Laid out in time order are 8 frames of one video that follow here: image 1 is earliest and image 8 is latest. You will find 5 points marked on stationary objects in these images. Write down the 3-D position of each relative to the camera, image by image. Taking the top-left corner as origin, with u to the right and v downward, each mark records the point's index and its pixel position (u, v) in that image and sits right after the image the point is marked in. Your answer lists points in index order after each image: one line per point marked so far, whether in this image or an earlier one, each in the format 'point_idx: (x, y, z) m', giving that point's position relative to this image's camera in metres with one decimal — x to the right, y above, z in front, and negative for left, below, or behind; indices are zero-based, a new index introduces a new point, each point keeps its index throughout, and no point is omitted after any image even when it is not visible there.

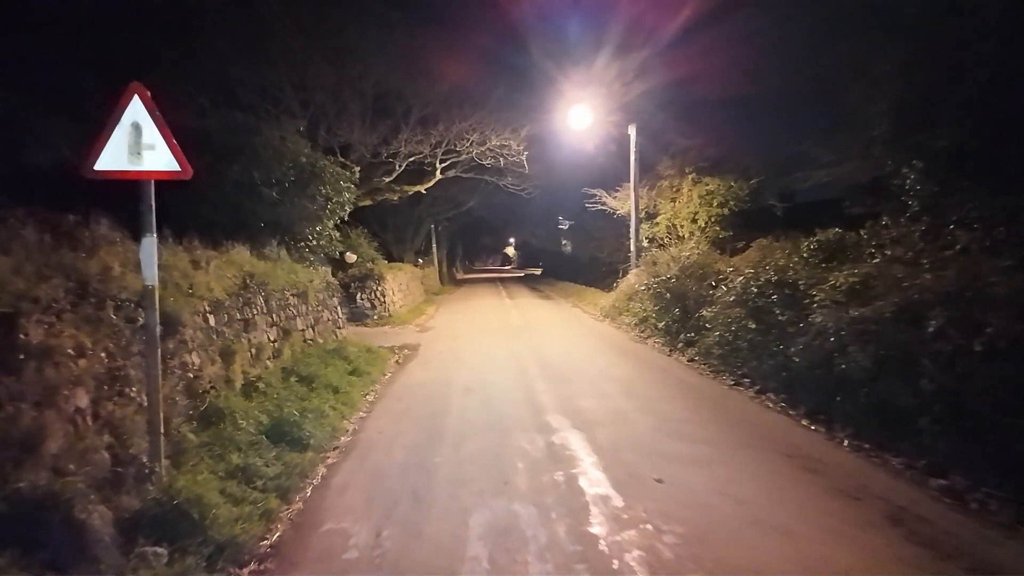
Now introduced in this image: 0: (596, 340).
0: (+2.5, -1.5, +17.1) m
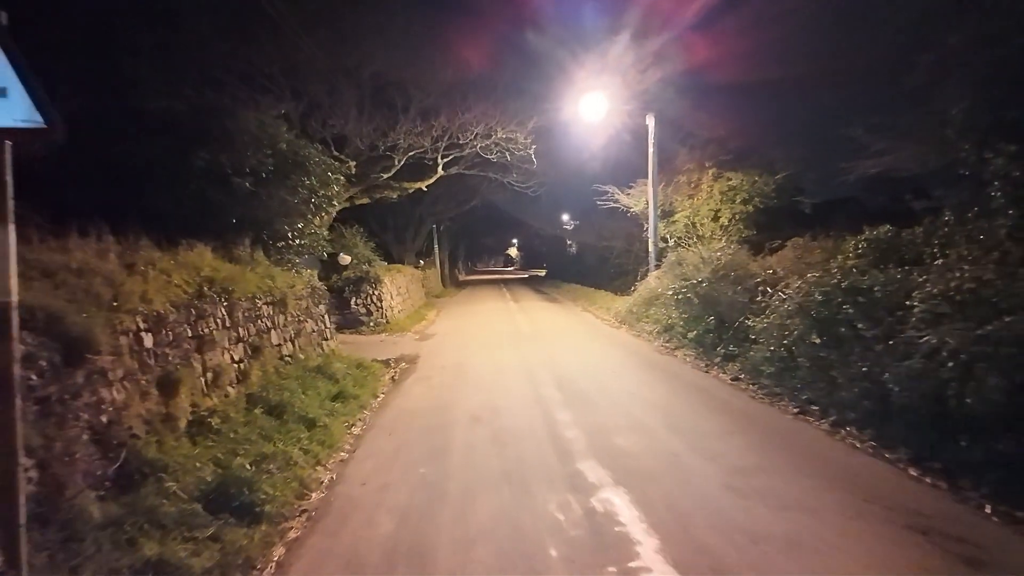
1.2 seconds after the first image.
0: (+2.8, -1.7, +15.2) m
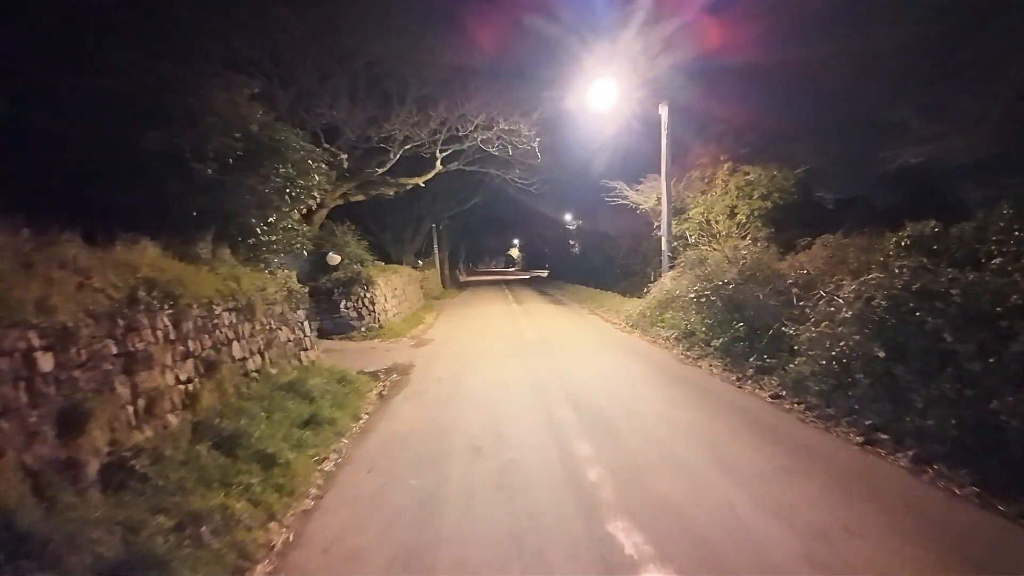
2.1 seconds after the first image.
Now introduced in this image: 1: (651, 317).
0: (+2.9, -1.7, +13.7) m
1: (+4.4, -0.9, +18.2) m
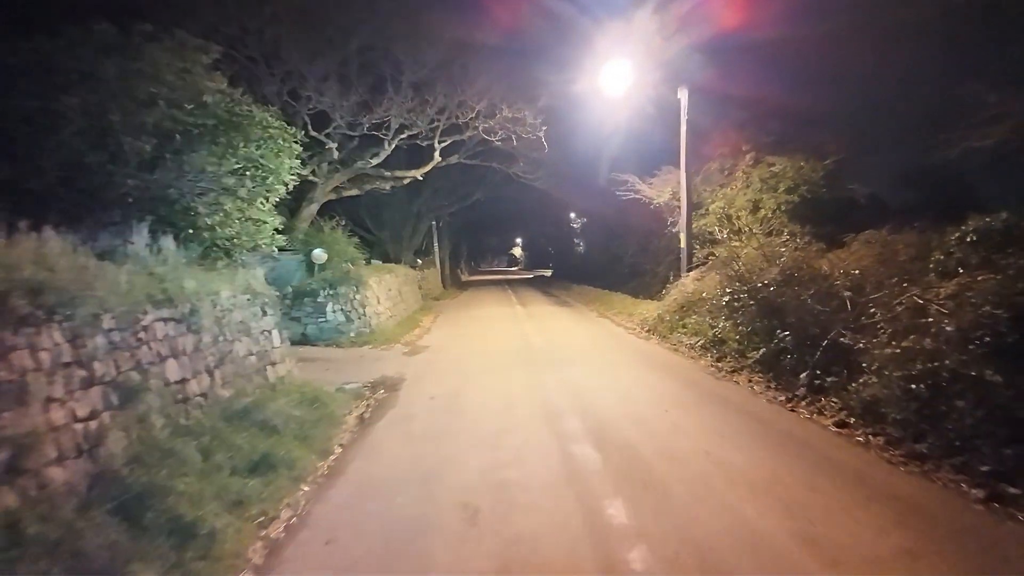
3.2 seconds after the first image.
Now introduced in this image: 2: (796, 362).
0: (+3.0, -1.8, +11.9) m
1: (+4.6, -1.0, +16.4) m
2: (+5.0, -1.3, +10.2) m
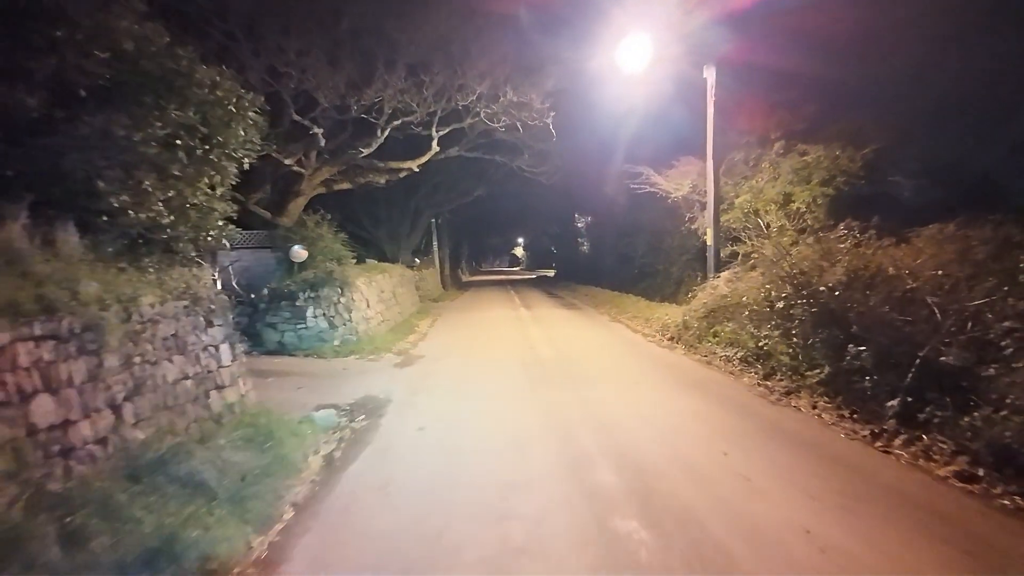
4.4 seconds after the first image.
0: (+3.1, -1.8, +9.9) m
1: (+4.7, -1.1, +14.4) m
2: (+5.2, -1.4, +8.2) m
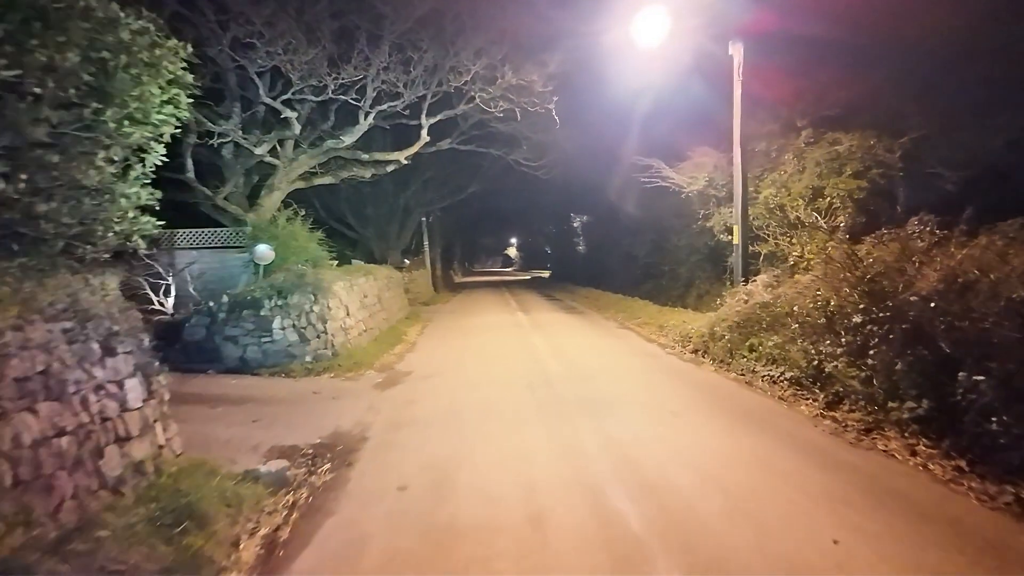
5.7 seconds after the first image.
0: (+3.2, -2.0, +7.9) m
1: (+4.8, -1.2, +12.4) m
2: (+5.3, -1.5, +6.2) m
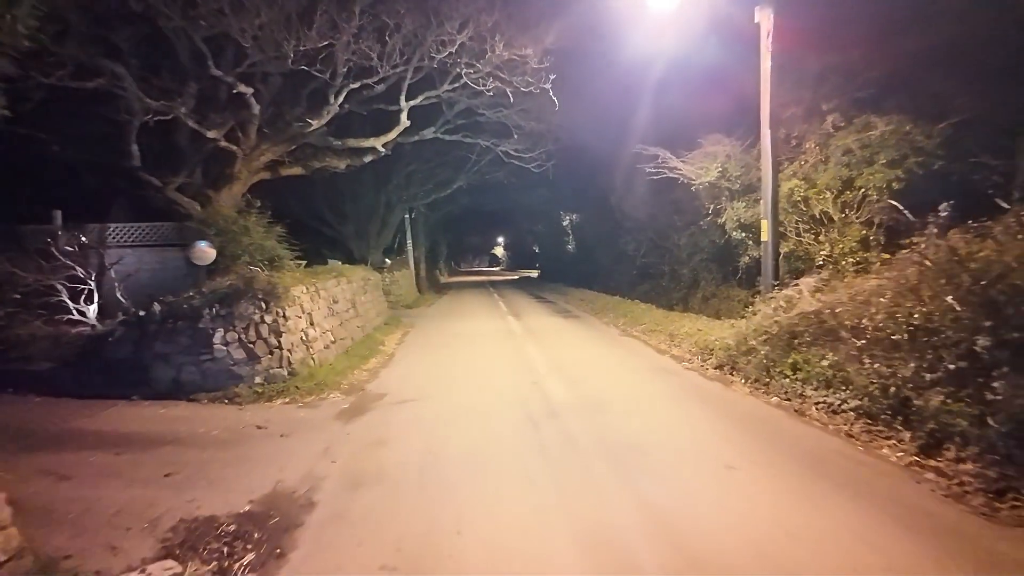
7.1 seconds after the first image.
0: (+3.2, -2.1, +5.8) m
1: (+4.7, -1.3, +10.4) m
2: (+5.3, -1.6, +4.2) m
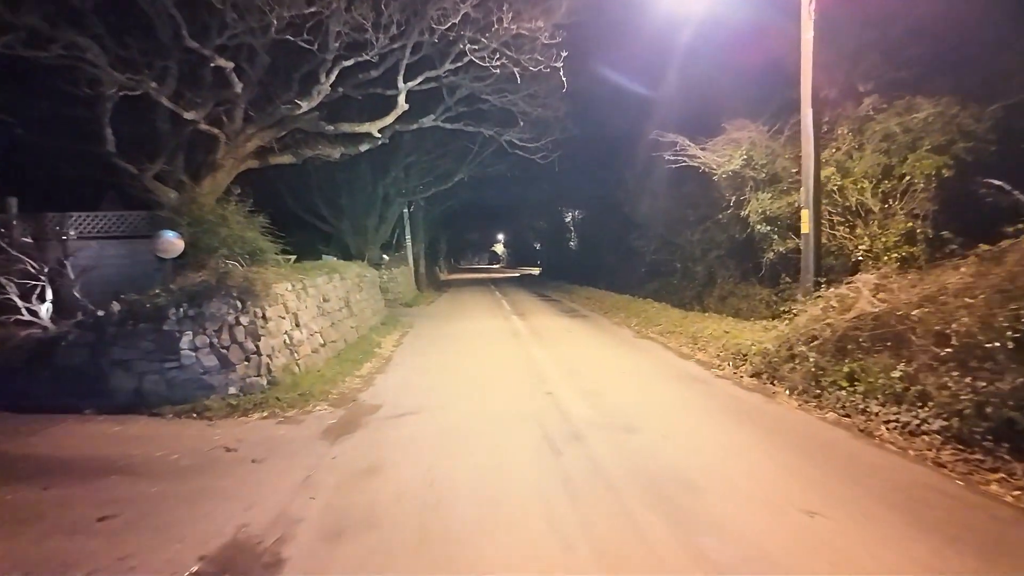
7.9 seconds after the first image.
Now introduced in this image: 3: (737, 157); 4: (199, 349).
0: (+3.4, -2.0, +4.5) m
1: (+4.9, -1.2, +9.1) m
2: (+5.6, -1.6, +2.9) m
3: (+6.3, +3.6, +15.9) m
4: (-4.8, -0.9, +8.9) m
